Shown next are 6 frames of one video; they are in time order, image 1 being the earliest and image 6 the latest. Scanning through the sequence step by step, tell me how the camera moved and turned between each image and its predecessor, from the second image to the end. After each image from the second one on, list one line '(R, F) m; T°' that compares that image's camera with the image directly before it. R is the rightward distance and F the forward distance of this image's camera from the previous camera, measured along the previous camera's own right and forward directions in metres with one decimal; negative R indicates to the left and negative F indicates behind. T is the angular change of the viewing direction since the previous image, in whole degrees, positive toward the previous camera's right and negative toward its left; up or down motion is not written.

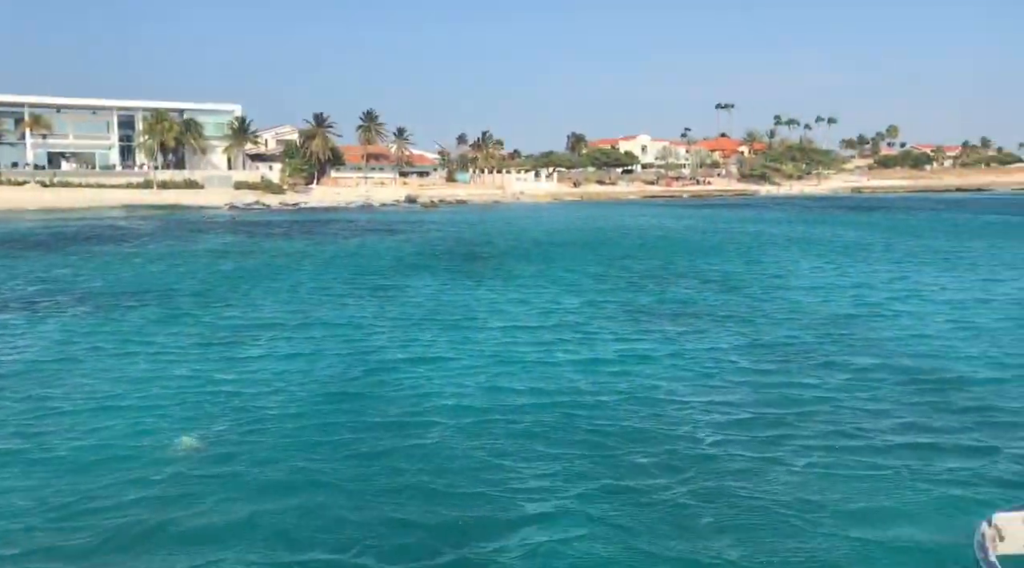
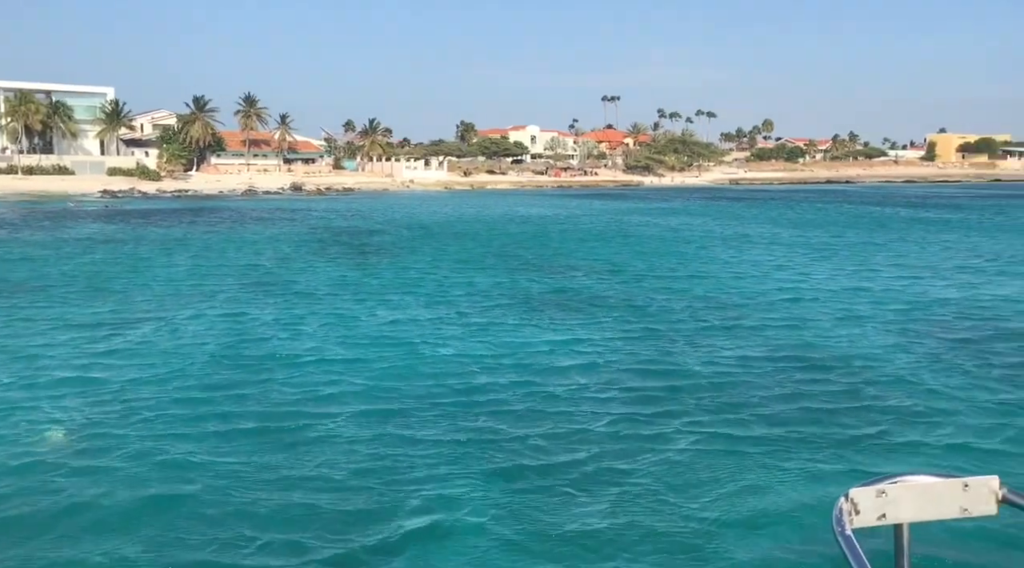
(0.0, 0.0) m; +7°
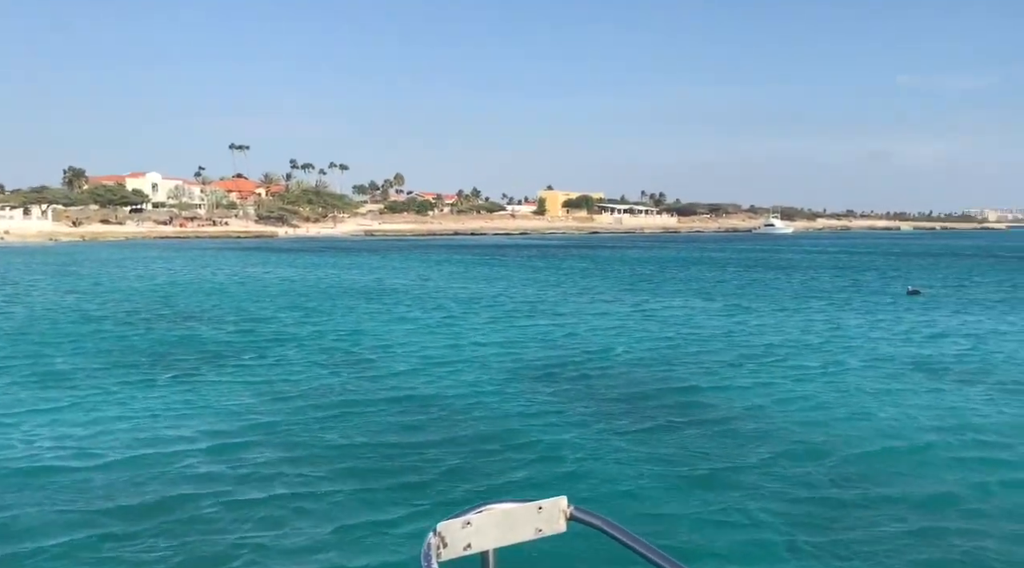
(+0.2, -0.1) m; +22°
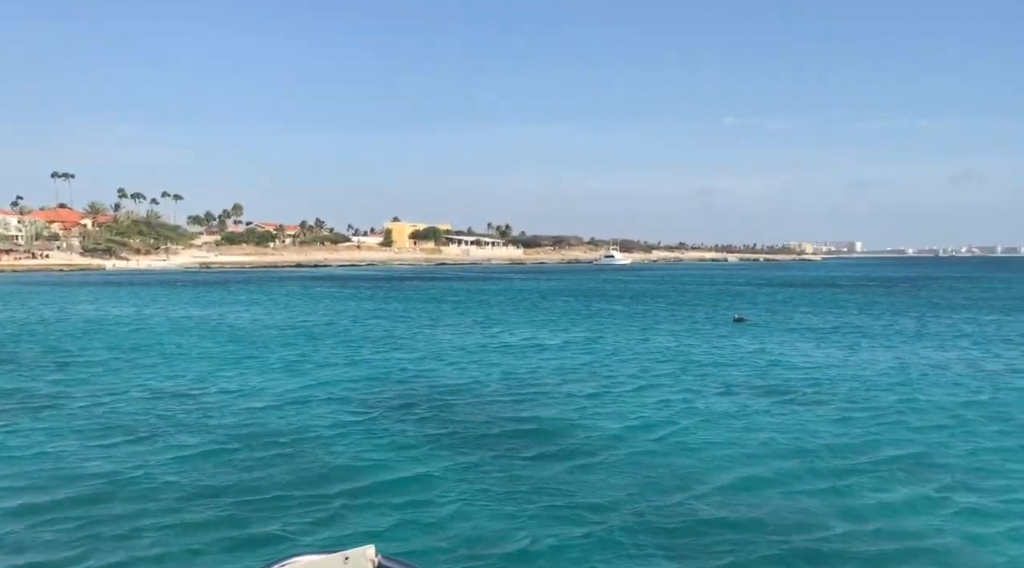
(+0.1, +0.3) m; +9°
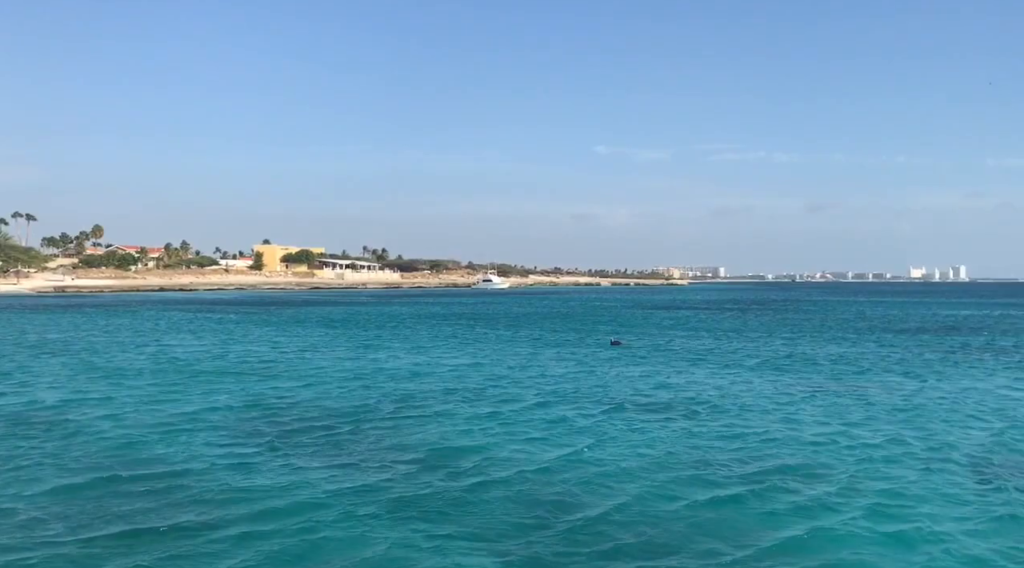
(-0.5, +1.0) m; +8°
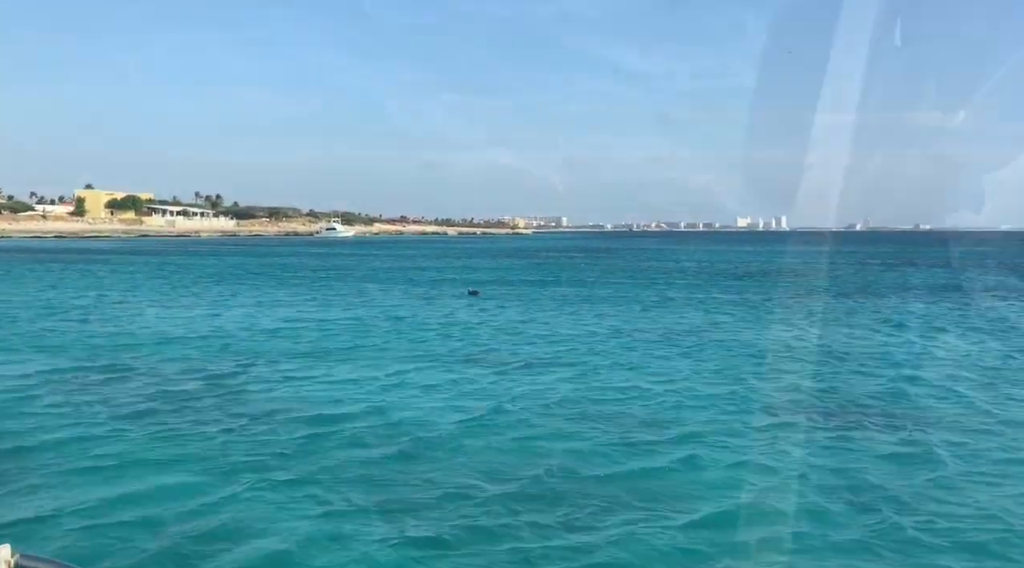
(-1.2, +2.4) m; +10°
